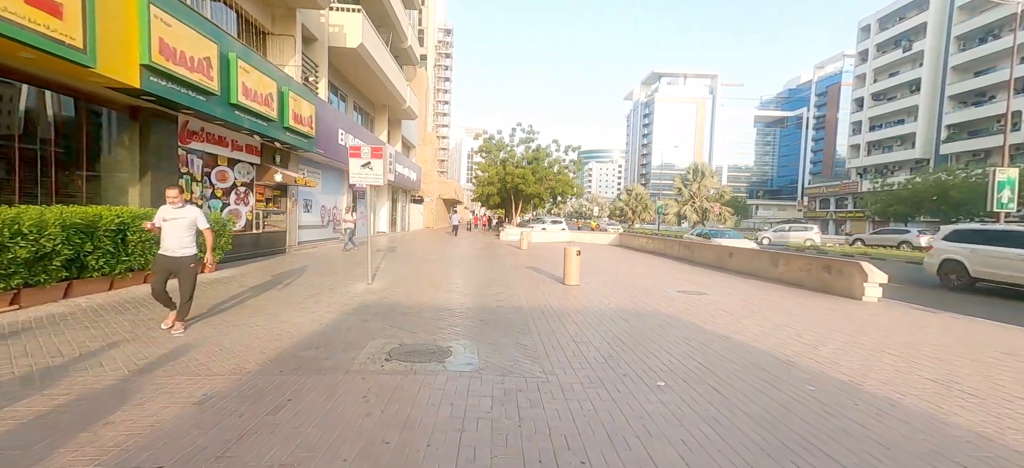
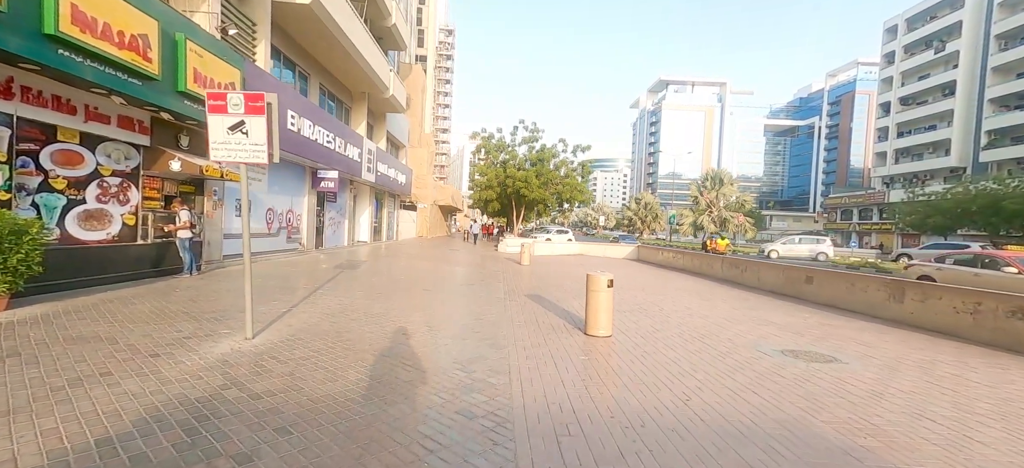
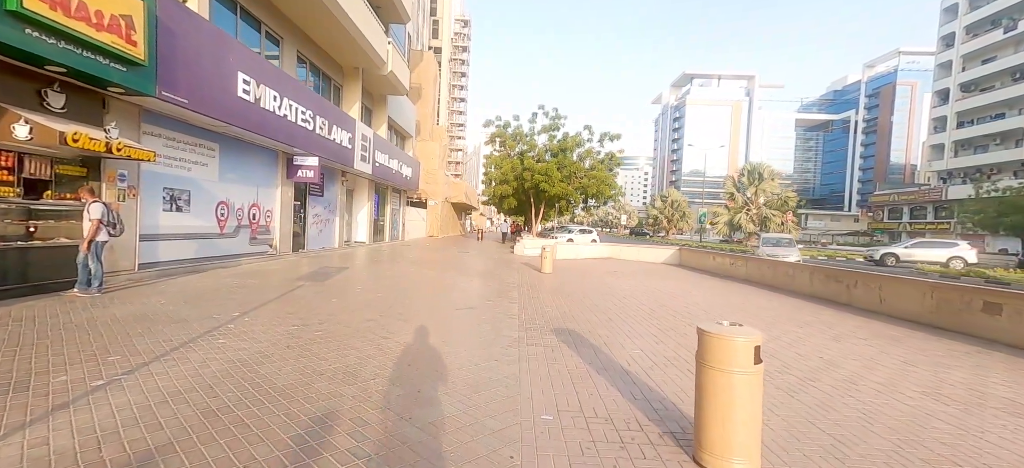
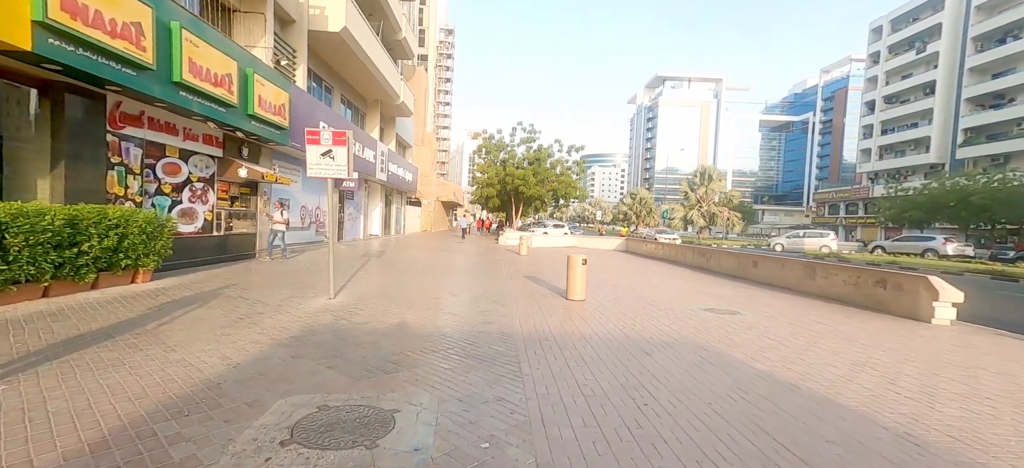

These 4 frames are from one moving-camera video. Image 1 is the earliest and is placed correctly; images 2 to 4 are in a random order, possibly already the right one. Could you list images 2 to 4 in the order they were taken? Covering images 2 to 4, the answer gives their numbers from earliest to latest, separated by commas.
4, 2, 3
